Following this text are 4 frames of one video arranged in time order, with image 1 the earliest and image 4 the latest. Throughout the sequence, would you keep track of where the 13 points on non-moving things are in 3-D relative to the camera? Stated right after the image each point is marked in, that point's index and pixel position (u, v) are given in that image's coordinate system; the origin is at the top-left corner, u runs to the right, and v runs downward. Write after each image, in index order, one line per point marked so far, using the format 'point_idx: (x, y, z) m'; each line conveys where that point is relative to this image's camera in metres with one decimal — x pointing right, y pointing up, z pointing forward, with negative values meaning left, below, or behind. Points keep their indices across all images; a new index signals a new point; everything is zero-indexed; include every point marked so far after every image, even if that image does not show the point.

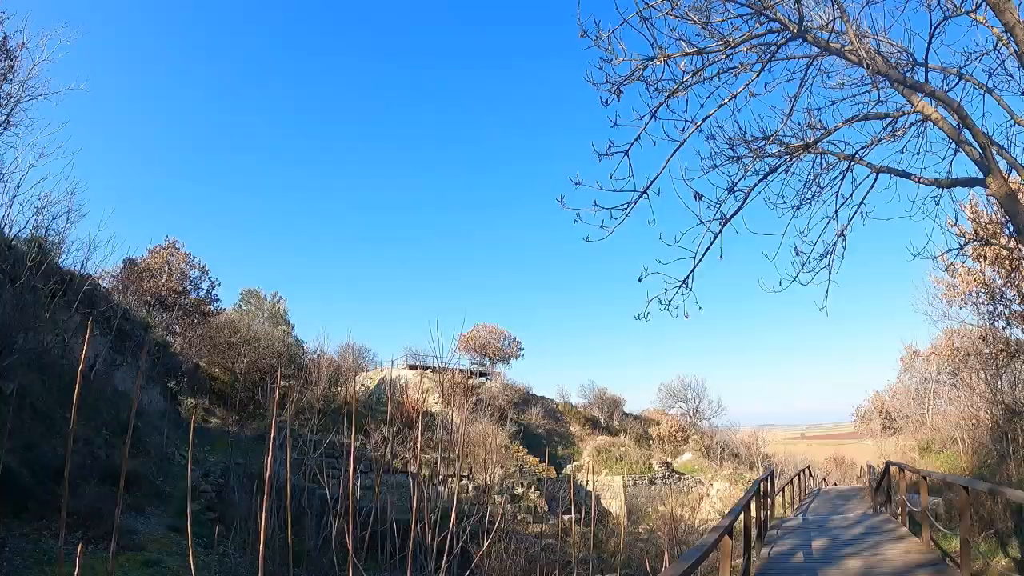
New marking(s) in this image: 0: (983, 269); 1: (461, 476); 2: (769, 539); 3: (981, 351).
0: (+8.4, +0.4, +11.9) m
1: (-1.2, -4.1, +14.7) m
2: (+2.7, -2.7, +7.1) m
3: (+9.8, -1.2, +14.1) m
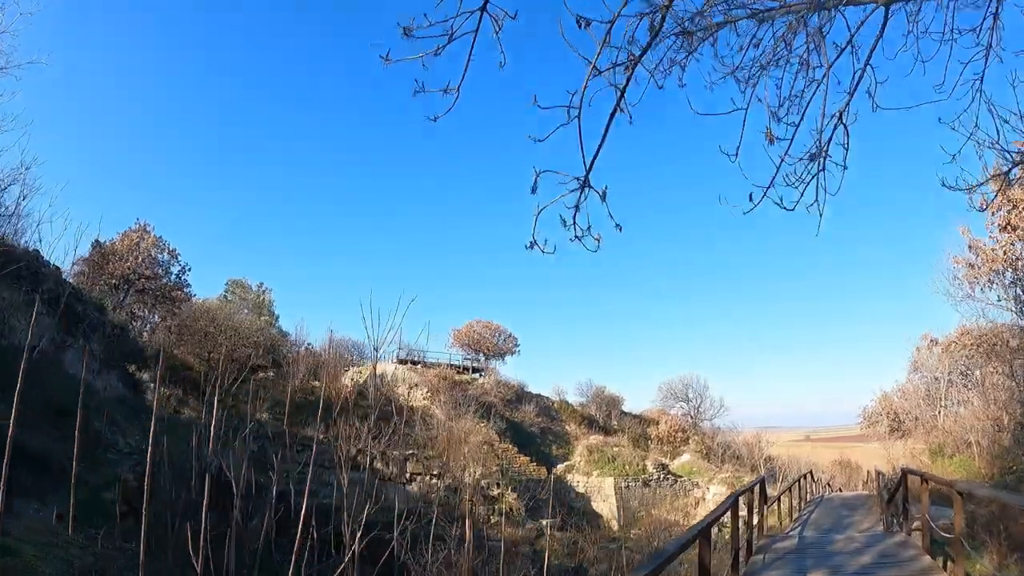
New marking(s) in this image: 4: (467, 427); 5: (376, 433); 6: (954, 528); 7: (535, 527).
0: (+7.9, +0.6, +10.7) m
1: (-1.7, -3.7, +13.6) m
2: (+2.1, -2.4, +6.0) m
3: (+9.4, -1.1, +12.9) m
4: (-1.3, -4.0, +19.7) m
5: (-3.3, -3.4, +16.2) m
6: (+3.2, -1.7, +5.0) m
7: (+0.4, -4.6, +13.1) m
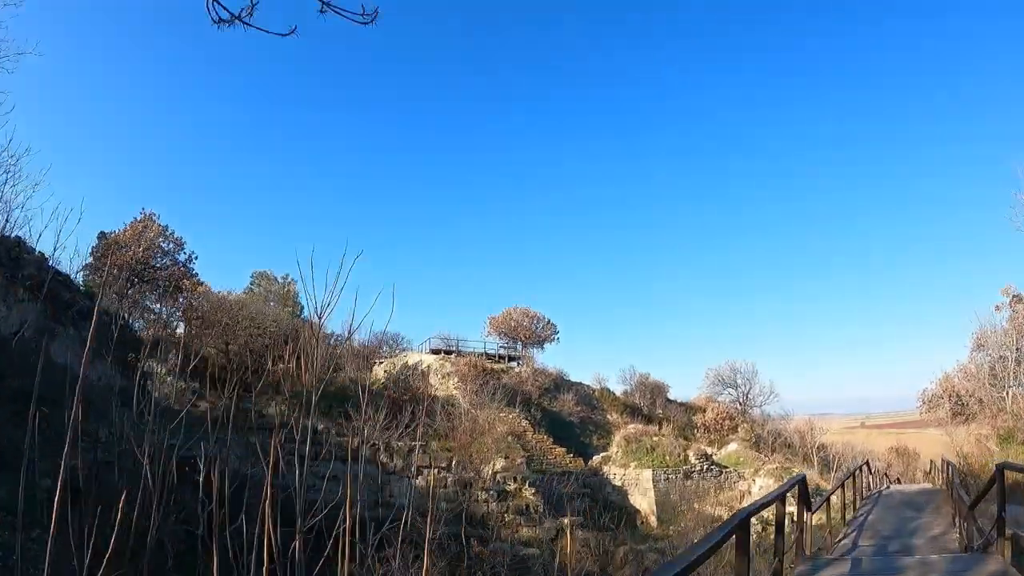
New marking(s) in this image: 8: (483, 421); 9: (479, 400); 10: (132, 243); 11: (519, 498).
0: (+7.9, +1.2, +8.9) m
1: (-1.3, -3.3, +12.5) m
2: (+1.9, -2.0, +4.6) m
3: (+9.5, -0.4, +11.0) m
4: (-0.6, -3.5, +18.5) m
5: (-2.8, -3.0, +15.1) m
6: (+2.9, -1.3, +3.5) m
7: (+0.7, -4.2, +11.8) m
8: (-0.7, -3.4, +17.4) m
9: (-1.0, -3.3, +20.0) m
10: (-11.0, +1.3, +19.8) m
11: (+0.2, -4.0, +12.7) m
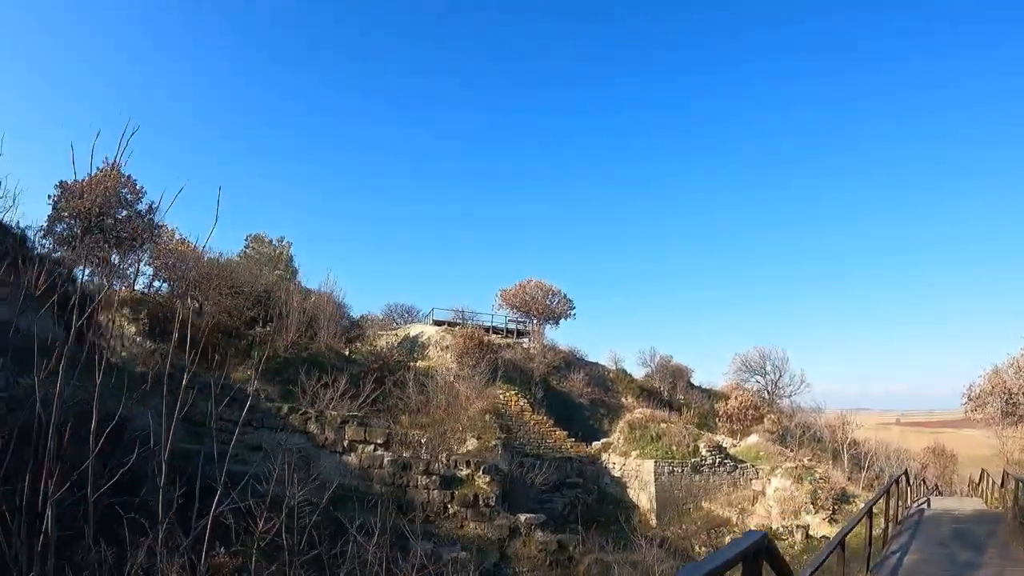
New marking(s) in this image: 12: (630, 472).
0: (+7.2, +1.6, +6.3) m
1: (-2.0, -2.5, +10.5) m
2: (+0.9, -1.6, +2.4) m
3: (+8.9, 0.0, +8.3) m
4: (-0.9, -2.6, +16.5) m
5: (-3.3, -2.1, +13.2) m
6: (+1.8, -0.9, +1.2) m
7: (0.0, -3.5, +9.8) m
8: (-1.2, -2.5, +15.4) m
9: (-1.3, -2.3, +18.0) m
10: (-11.1, +2.6, +18.2) m
11: (-0.5, -3.2, +10.7) m
12: (+3.2, -5.0, +18.5) m
